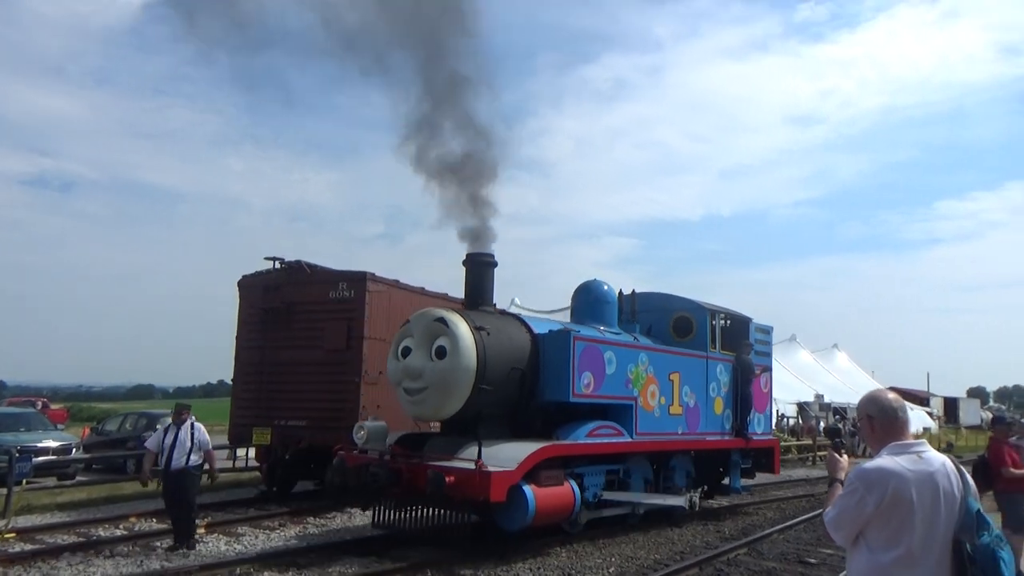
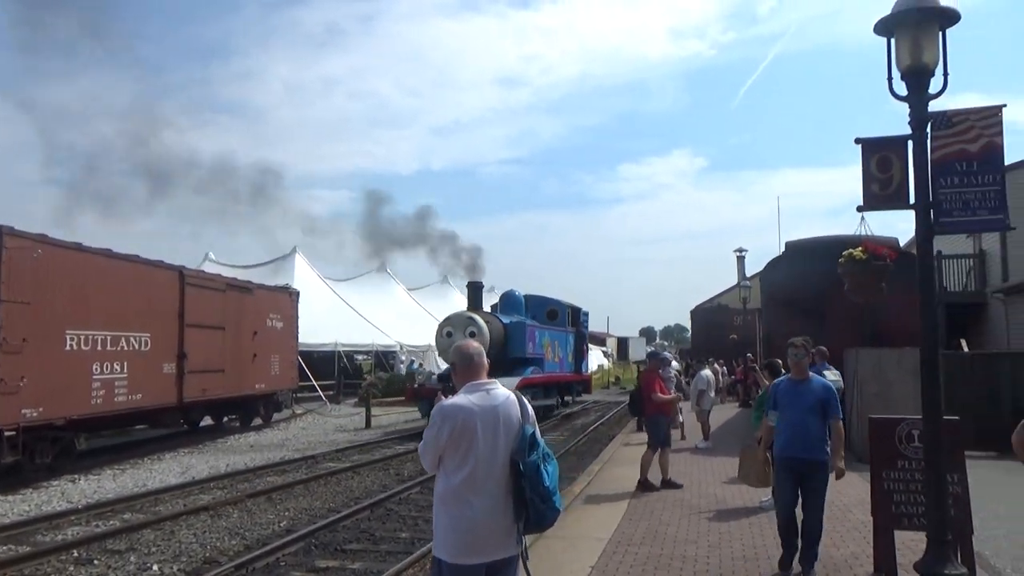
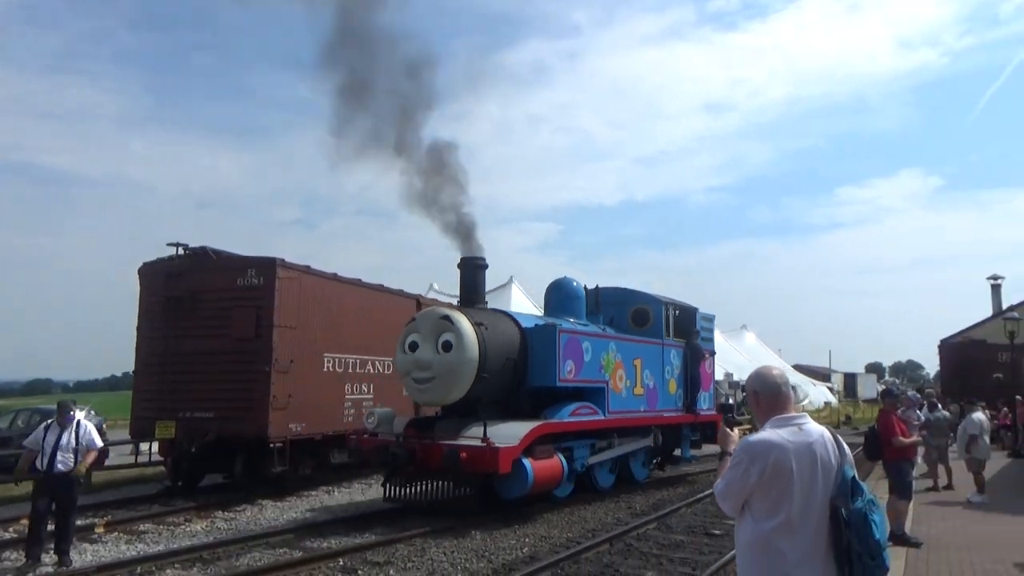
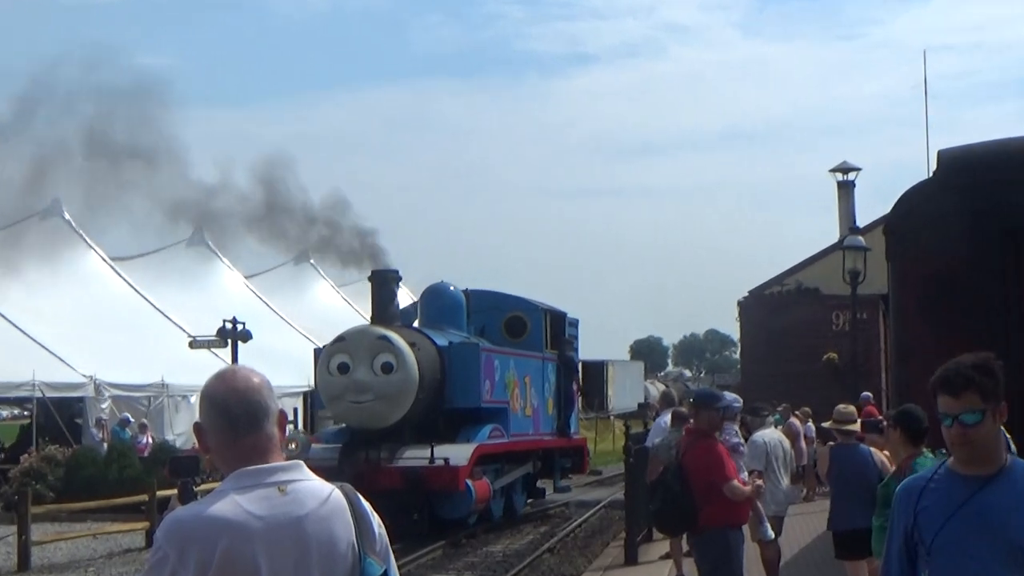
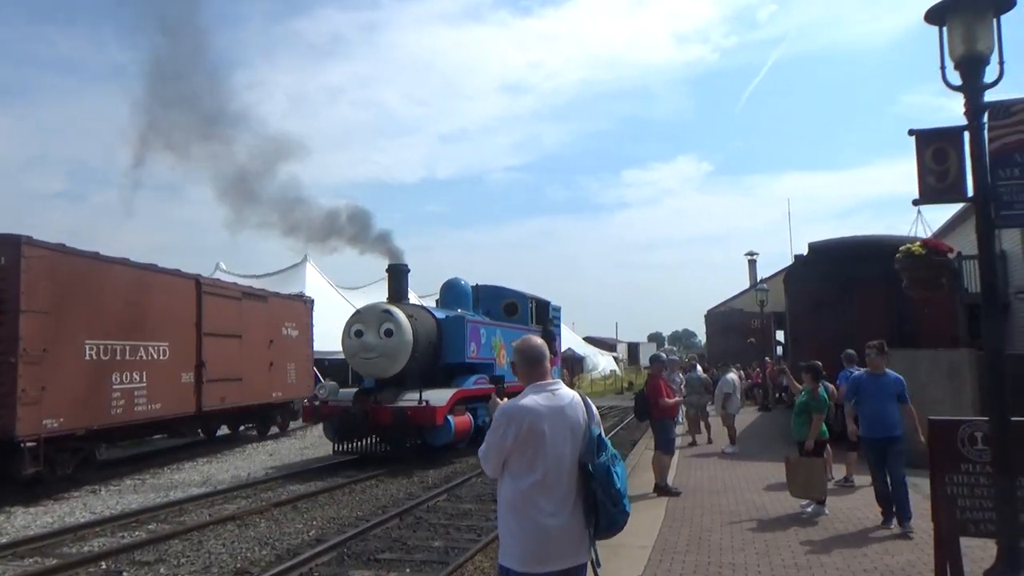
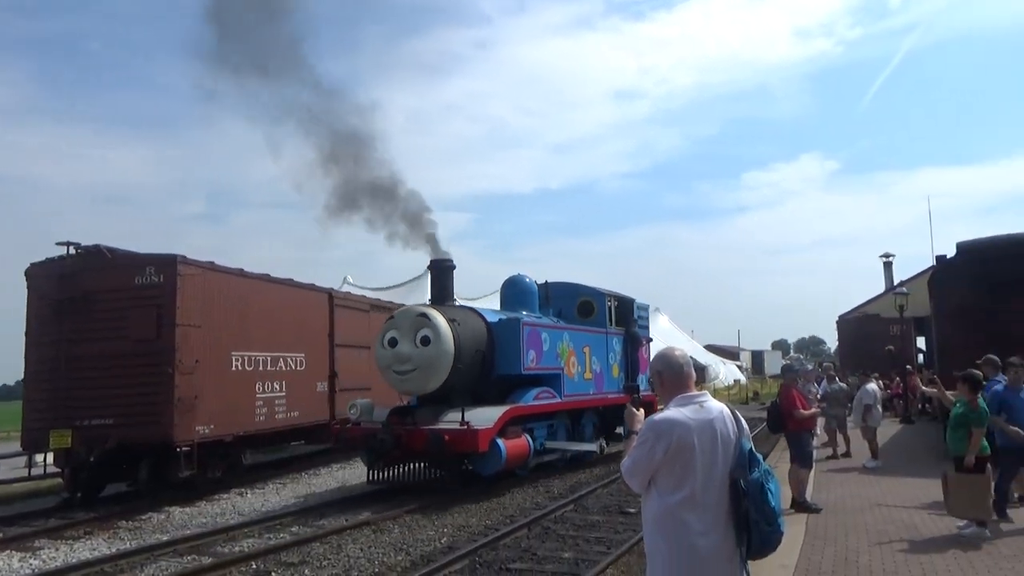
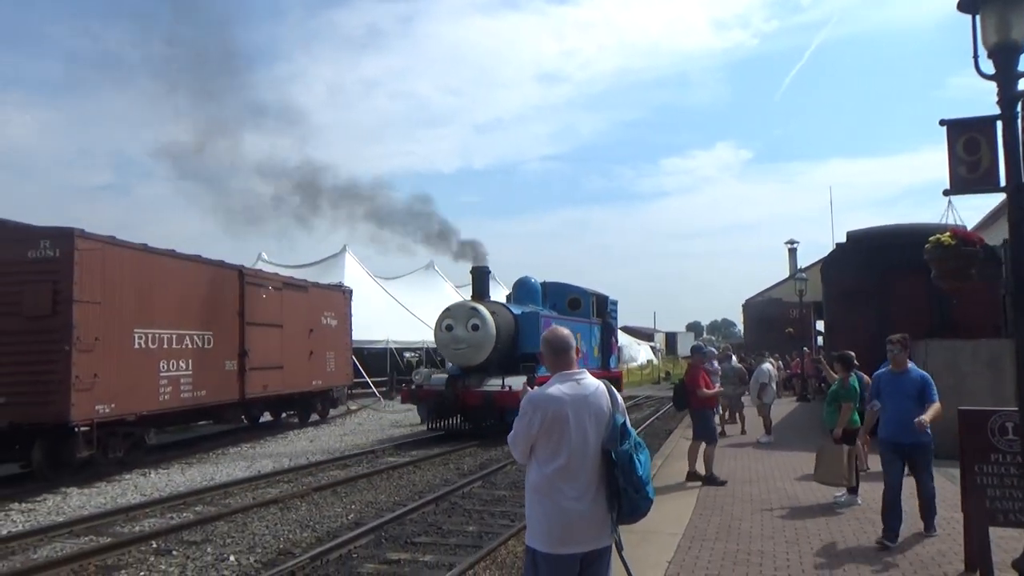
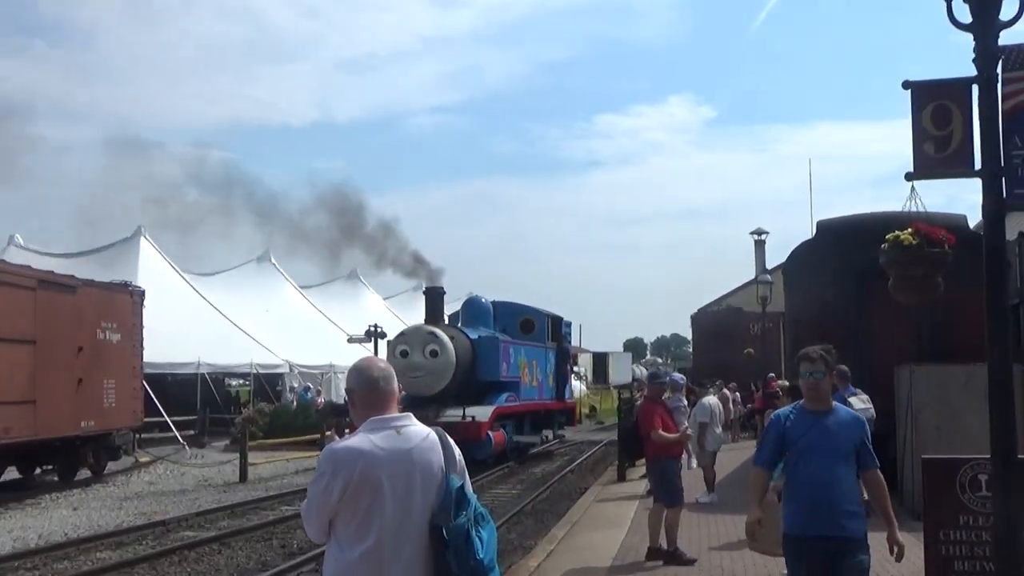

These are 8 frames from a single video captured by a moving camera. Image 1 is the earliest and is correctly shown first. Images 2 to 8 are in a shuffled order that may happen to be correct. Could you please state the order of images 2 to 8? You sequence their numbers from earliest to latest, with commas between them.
3, 6, 5, 7, 2, 8, 4
